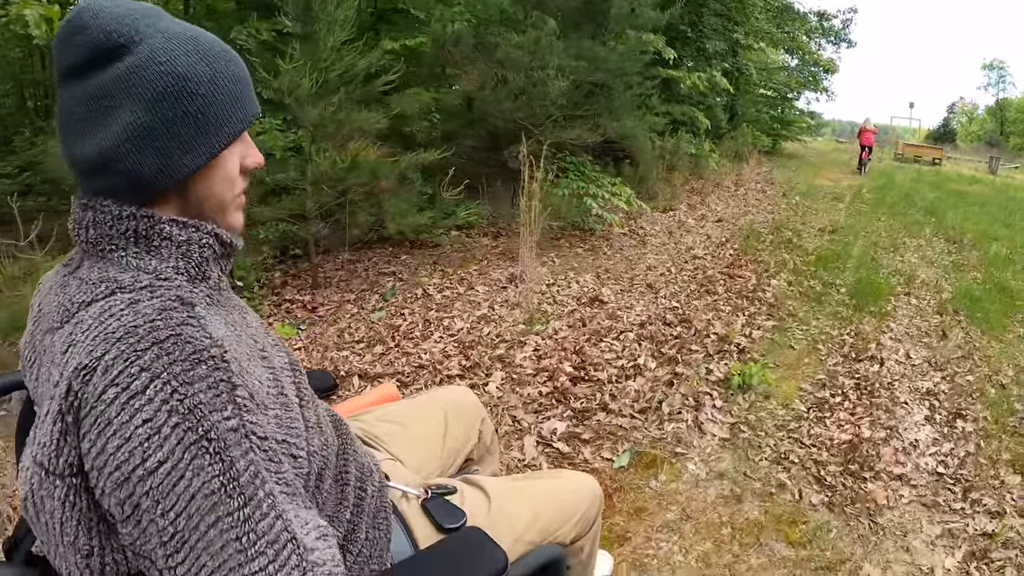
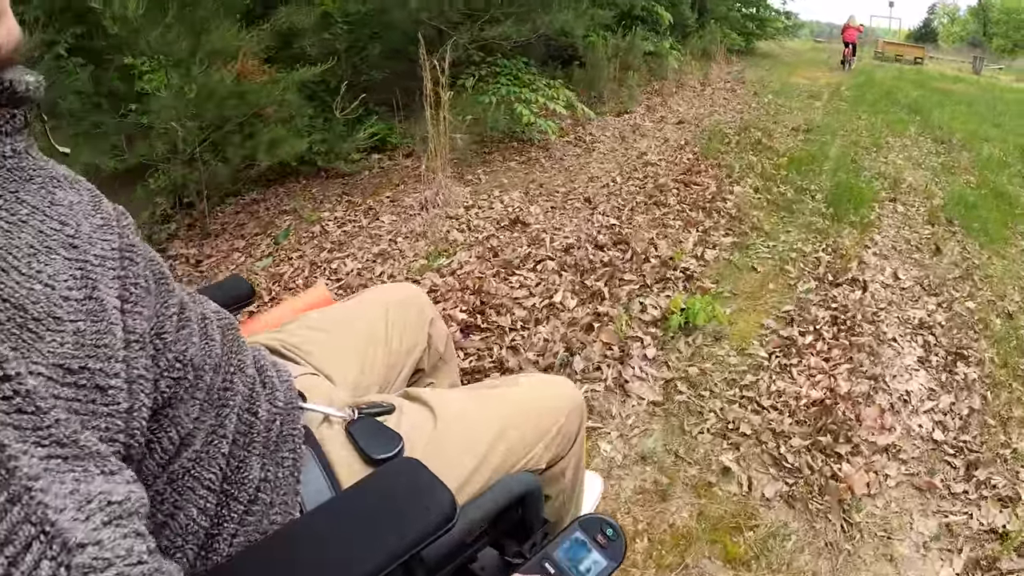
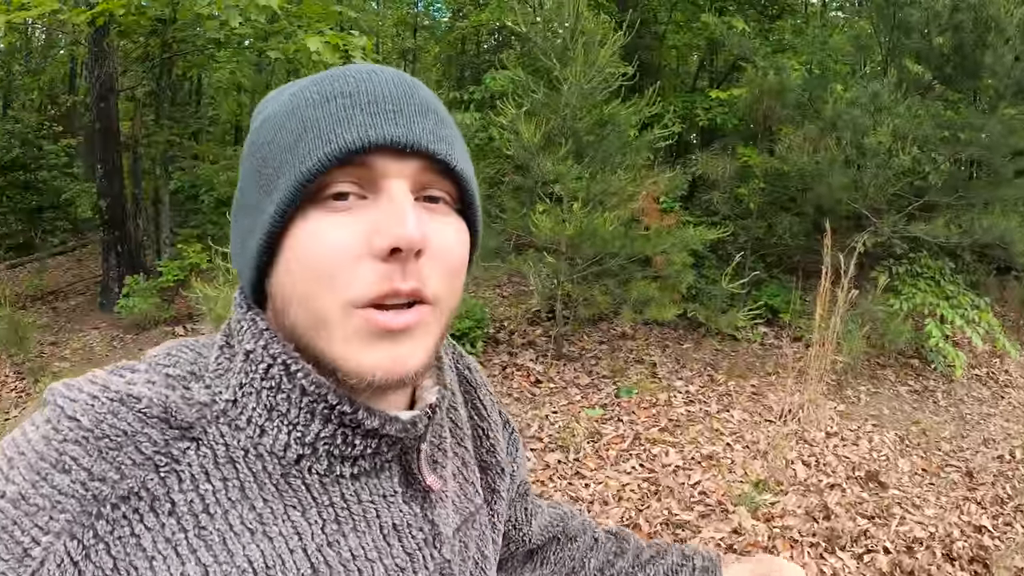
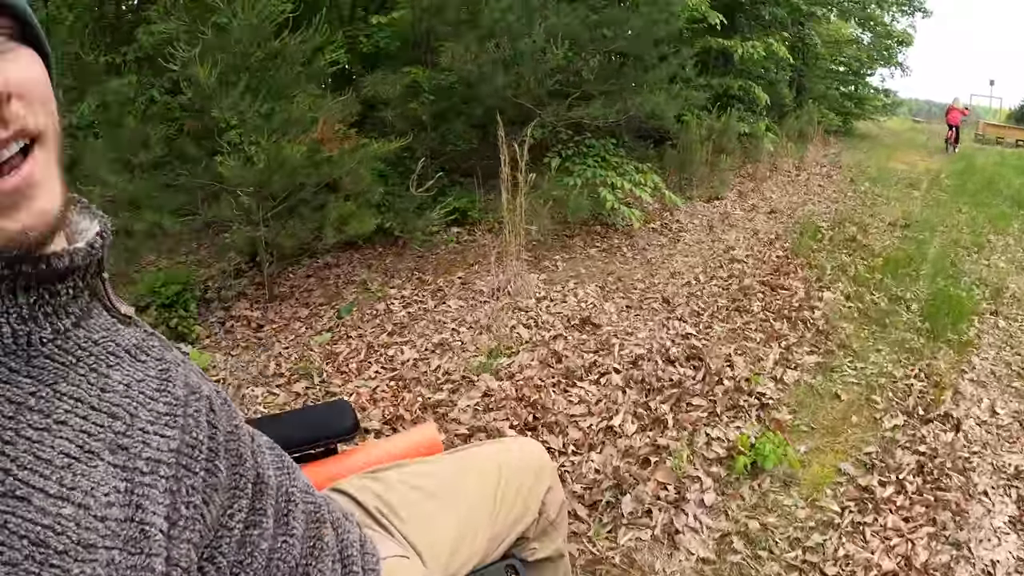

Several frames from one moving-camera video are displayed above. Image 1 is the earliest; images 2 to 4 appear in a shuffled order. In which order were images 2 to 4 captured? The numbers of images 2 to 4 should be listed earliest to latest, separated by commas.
2, 4, 3
